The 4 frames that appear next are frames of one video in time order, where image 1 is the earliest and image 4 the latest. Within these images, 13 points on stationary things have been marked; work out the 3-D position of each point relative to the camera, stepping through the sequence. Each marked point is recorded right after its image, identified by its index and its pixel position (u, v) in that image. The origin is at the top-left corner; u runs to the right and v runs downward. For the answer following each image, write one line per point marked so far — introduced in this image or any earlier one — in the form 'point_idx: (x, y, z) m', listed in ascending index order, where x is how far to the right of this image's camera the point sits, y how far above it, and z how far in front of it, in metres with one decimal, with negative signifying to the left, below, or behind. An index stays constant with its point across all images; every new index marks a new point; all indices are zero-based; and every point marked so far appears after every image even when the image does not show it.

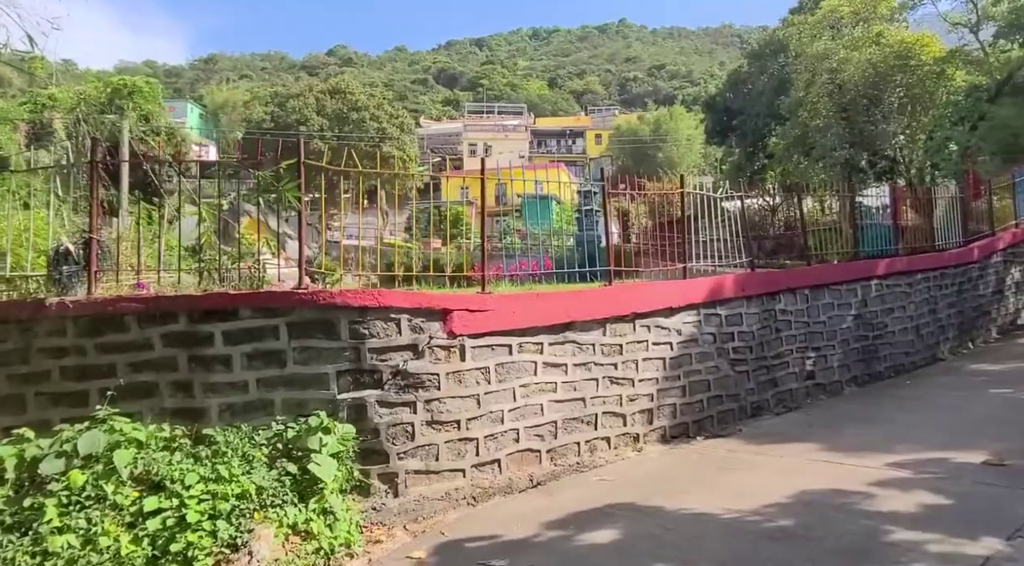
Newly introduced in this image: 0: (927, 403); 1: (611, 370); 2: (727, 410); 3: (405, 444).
0: (+3.4, -1.0, +6.8) m
1: (+0.7, -0.6, +5.5) m
2: (+1.7, -1.0, +6.5) m
3: (-0.5, -0.8, +4.2) m
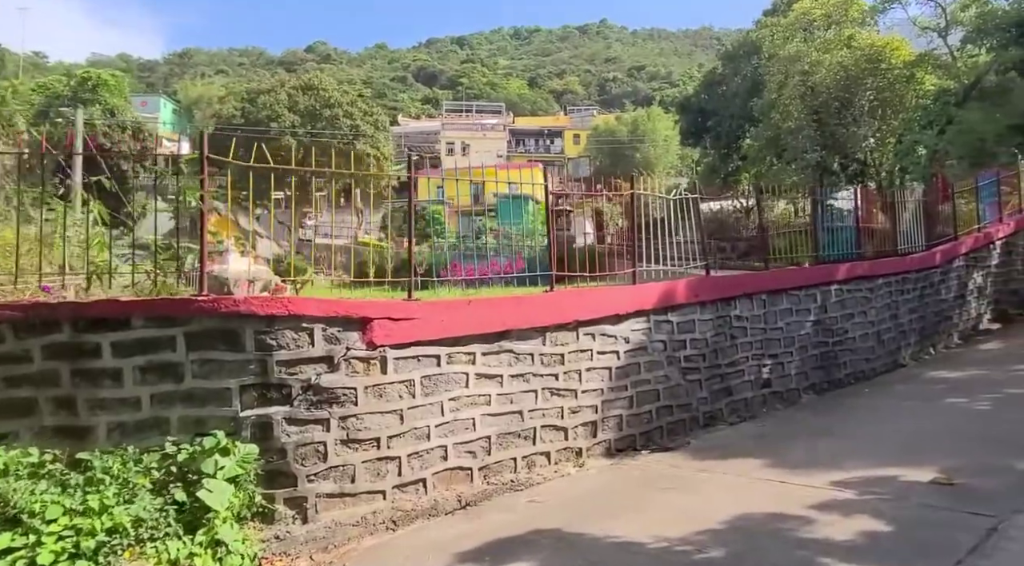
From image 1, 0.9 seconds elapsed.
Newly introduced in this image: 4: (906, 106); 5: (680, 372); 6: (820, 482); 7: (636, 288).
0: (+2.9, -1.0, +6.7) m
1: (+0.2, -0.6, +5.2) m
2: (+1.3, -1.0, +6.3) m
3: (-0.9, -0.8, +3.9) m
4: (+9.4, +4.0, +19.4) m
5: (+1.3, -0.7, +6.4) m
6: (+1.6, -1.0, +4.4) m
7: (+0.9, 0.0, +6.0) m
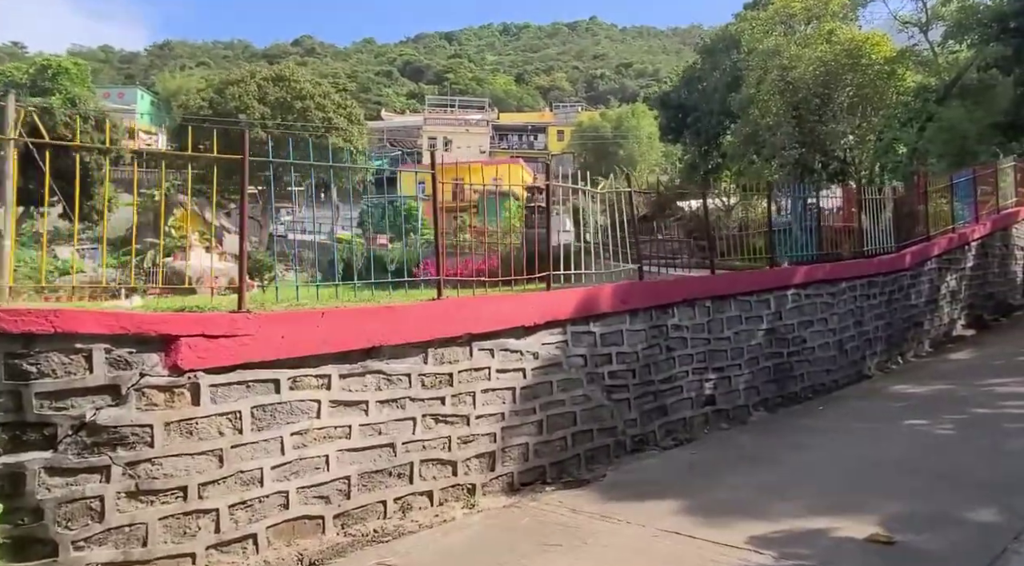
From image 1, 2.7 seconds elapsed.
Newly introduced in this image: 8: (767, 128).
0: (+2.3, -1.1, +5.9) m
1: (-0.4, -0.7, +4.4) m
2: (+0.6, -1.1, +5.5) m
3: (-1.5, -0.9, +3.0) m
4: (+8.5, +4.0, +18.7) m
5: (+0.6, -0.7, +5.6) m
6: (+1.0, -1.1, +3.6) m
7: (+0.2, -0.1, +5.2) m
8: (+6.6, +3.8, +20.6) m
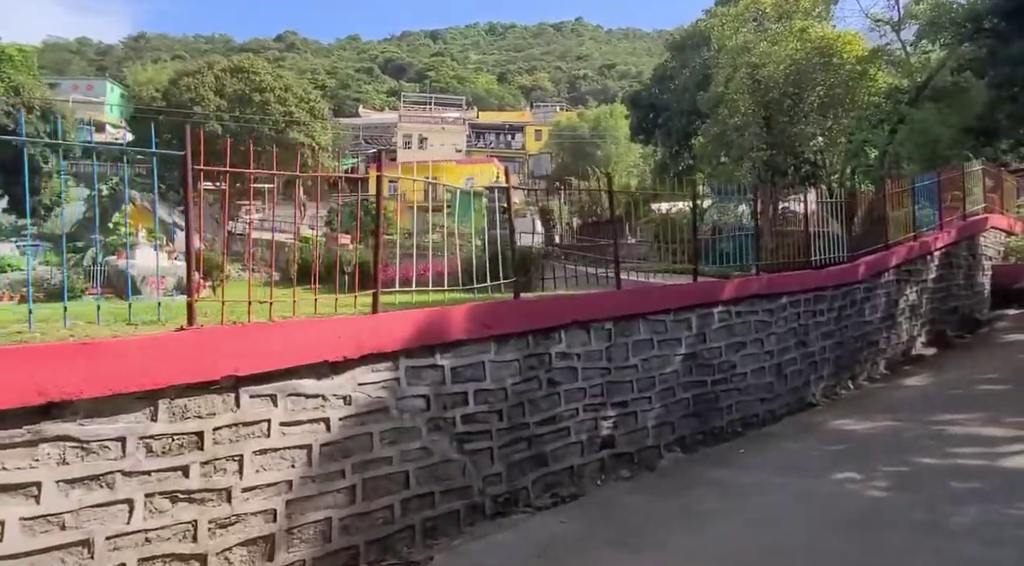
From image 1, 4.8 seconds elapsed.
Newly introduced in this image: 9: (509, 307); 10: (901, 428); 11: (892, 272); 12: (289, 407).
0: (+1.3, -1.2, +4.7) m
1: (-1.3, -0.8, +3.2) m
2: (-0.4, -1.2, +4.3) m
3: (-2.4, -1.0, +1.8) m
4: (+7.3, +3.8, +17.7) m
5: (-0.3, -0.8, +4.5) m
6: (+0.1, -1.2, +2.4) m
7: (-0.7, -0.2, +4.0) m
8: (+5.3, +3.6, +19.6) m
9: (0.0, -0.1, +4.8) m
10: (+3.0, -1.1, +6.3) m
11: (+4.6, +0.1, +10.1) m
12: (-1.0, -0.5, +3.7) m
